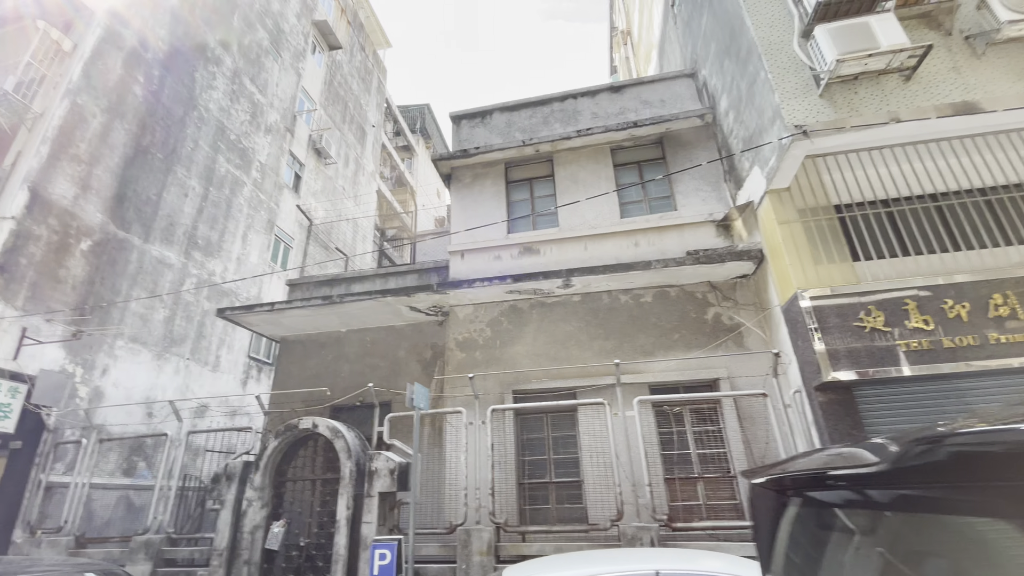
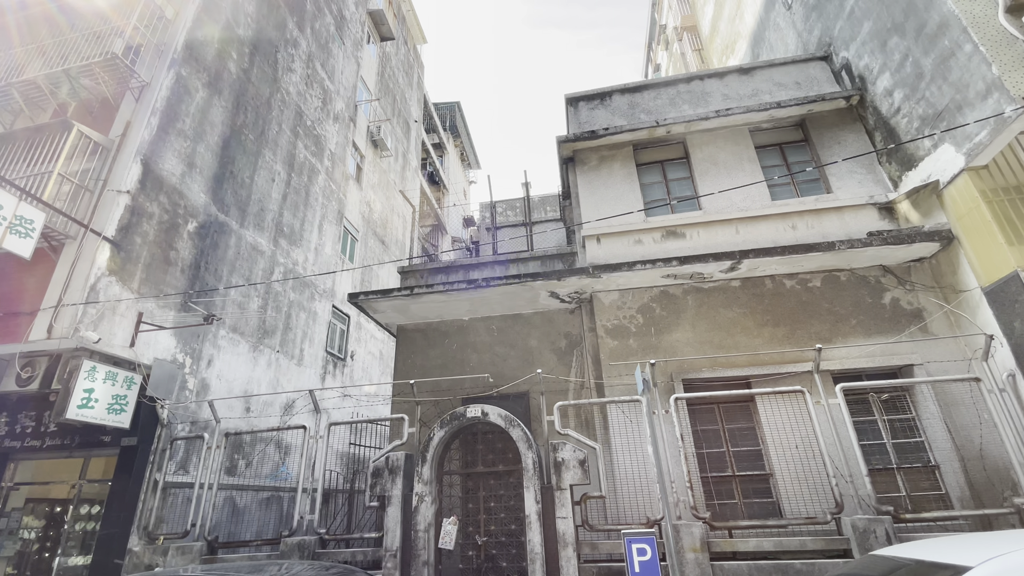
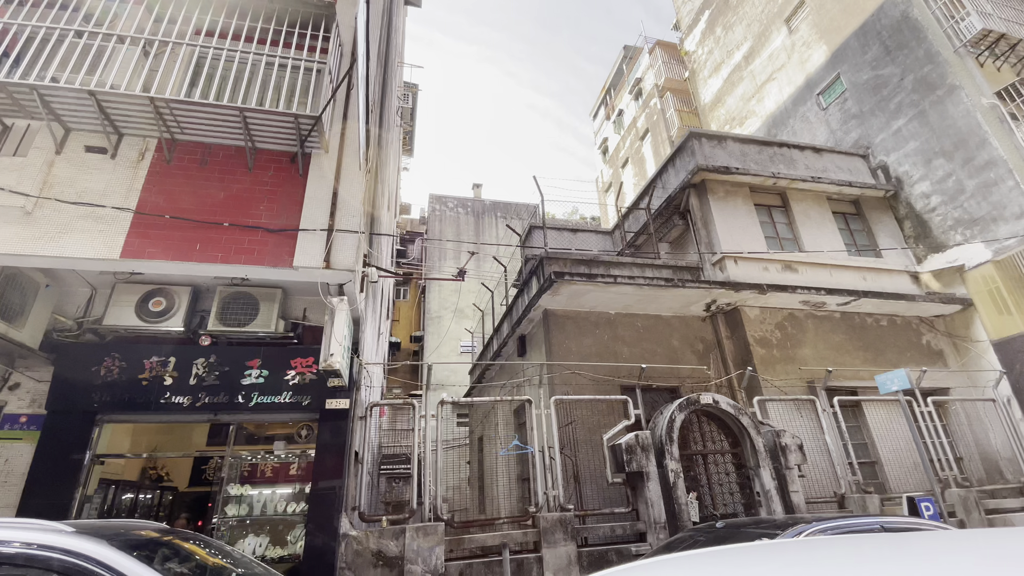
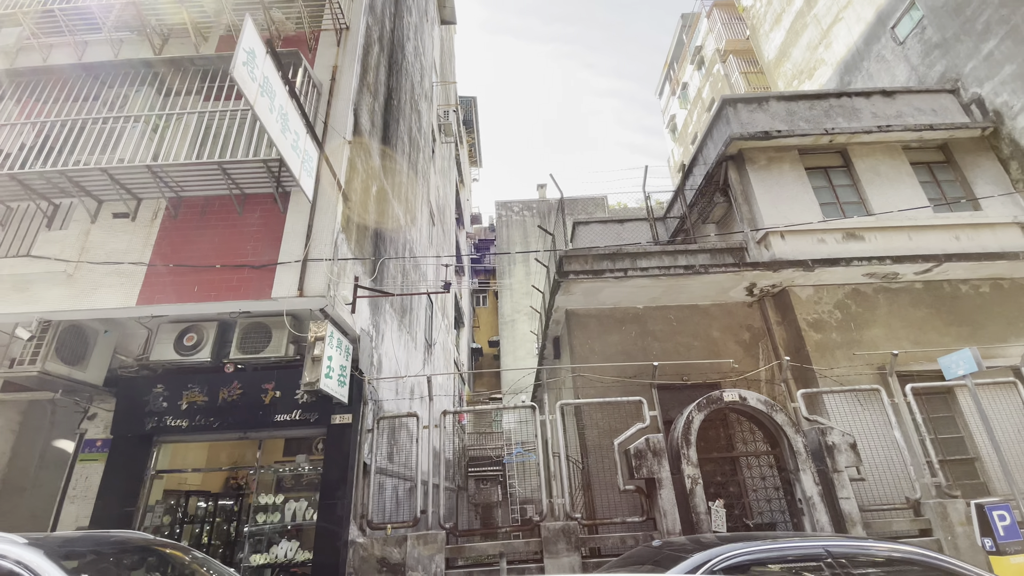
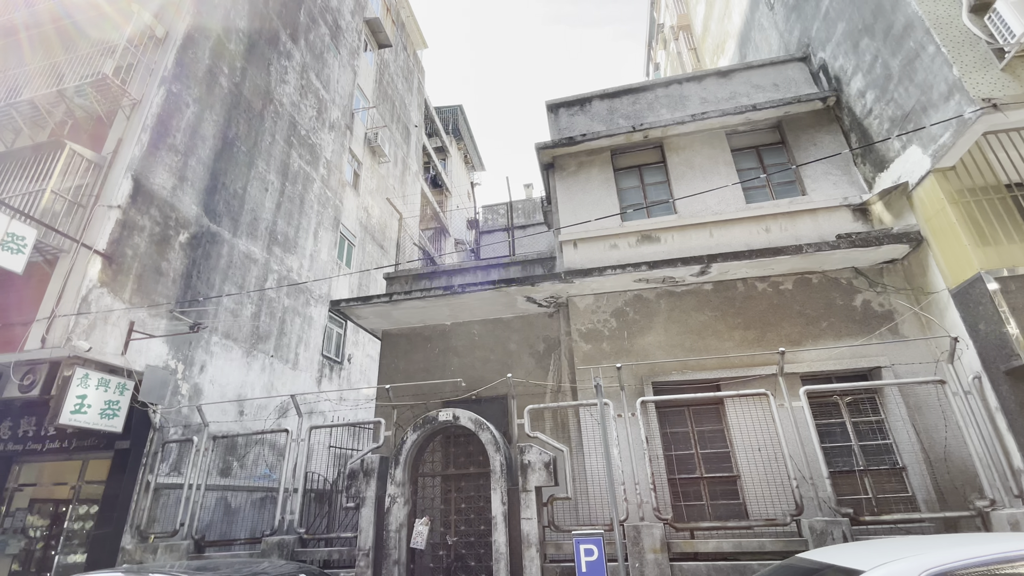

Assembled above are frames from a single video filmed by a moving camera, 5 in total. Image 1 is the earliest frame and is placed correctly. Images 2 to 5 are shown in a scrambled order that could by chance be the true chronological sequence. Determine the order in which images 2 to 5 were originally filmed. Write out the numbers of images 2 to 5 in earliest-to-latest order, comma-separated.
5, 2, 4, 3
